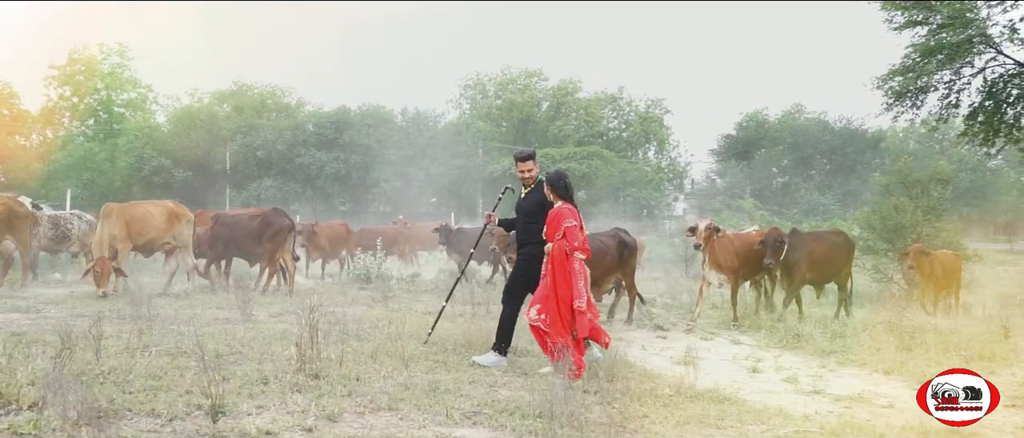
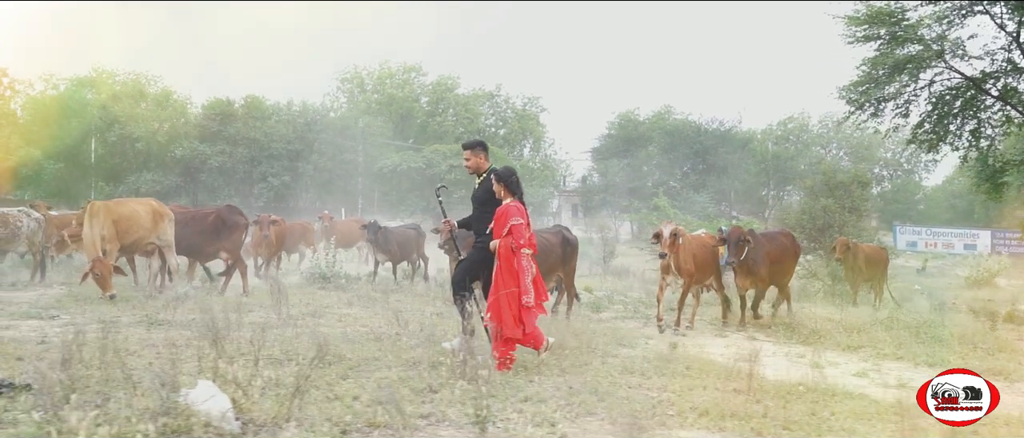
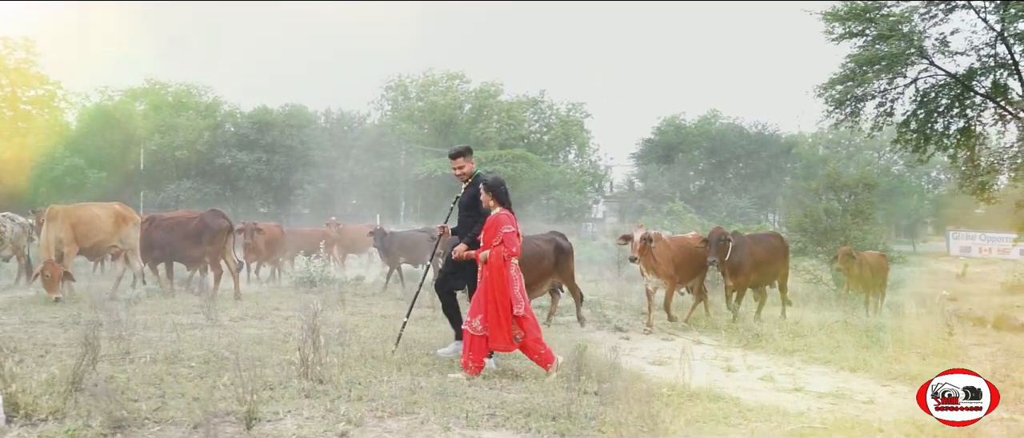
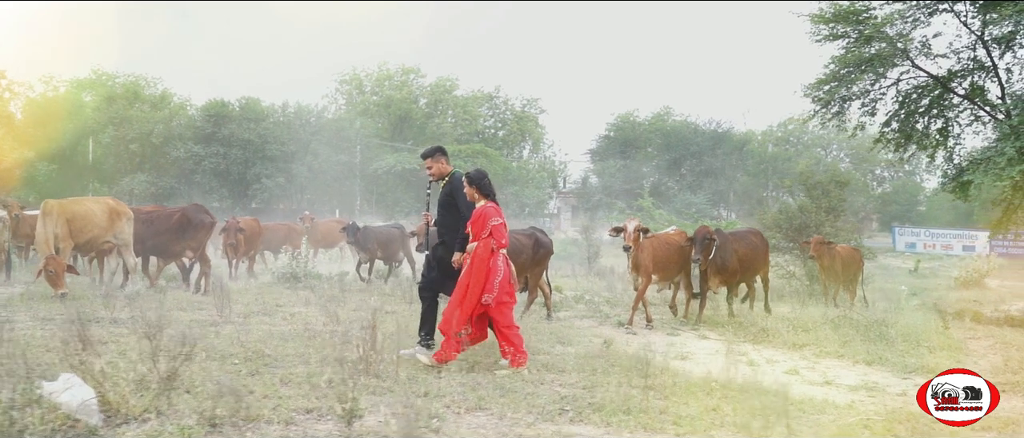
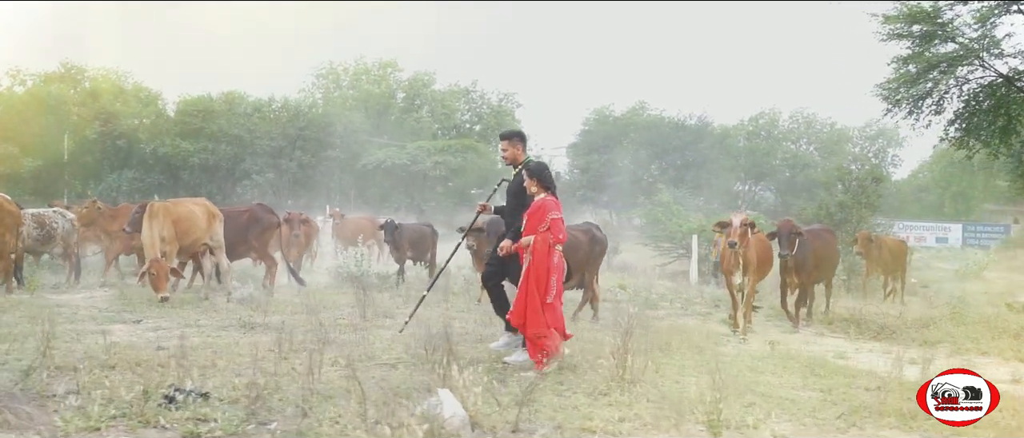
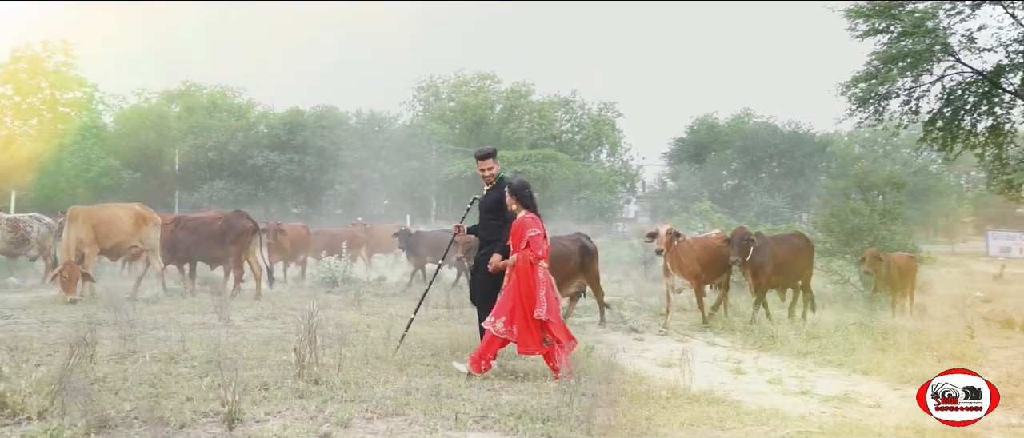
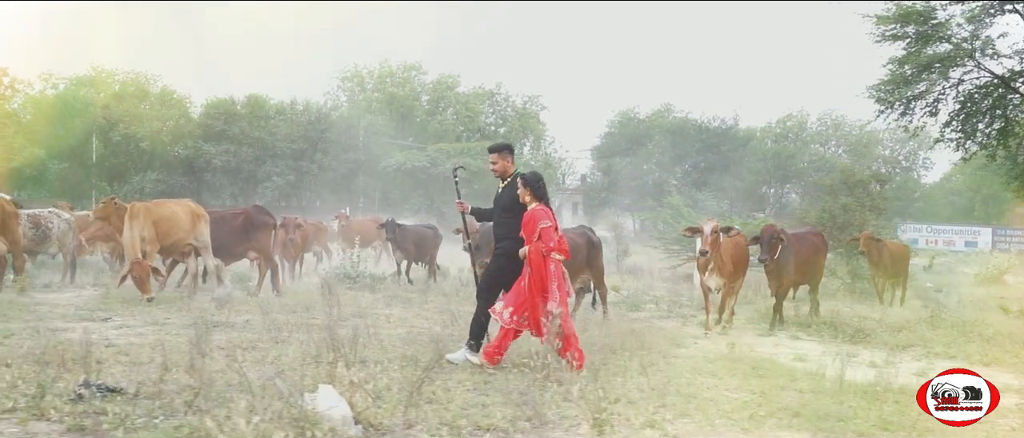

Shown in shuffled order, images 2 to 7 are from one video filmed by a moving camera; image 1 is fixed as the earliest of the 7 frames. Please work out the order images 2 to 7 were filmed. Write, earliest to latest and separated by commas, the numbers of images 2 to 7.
6, 3, 4, 2, 7, 5
